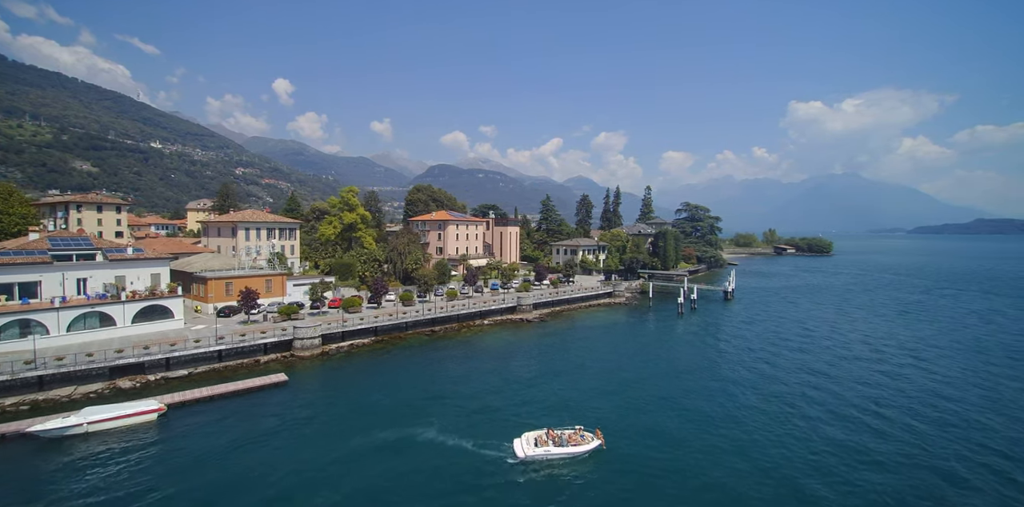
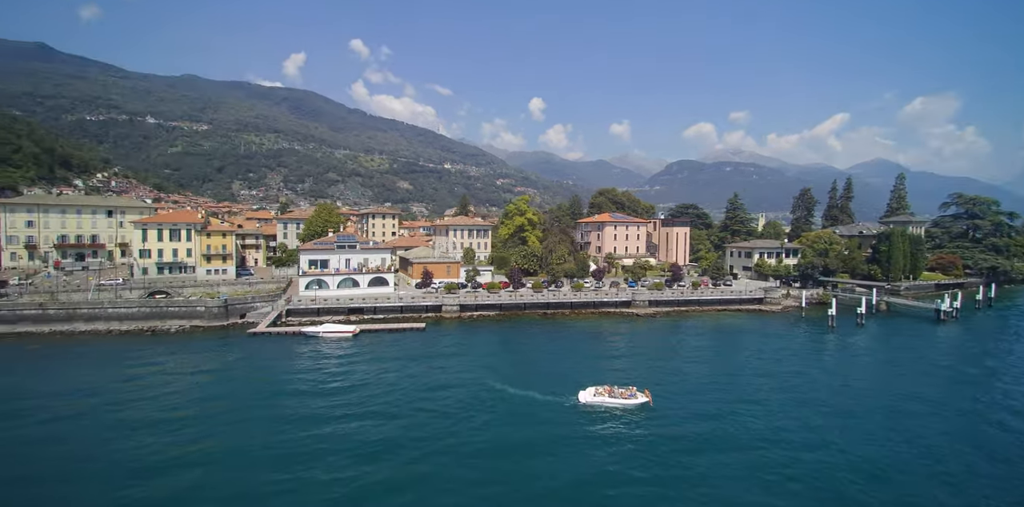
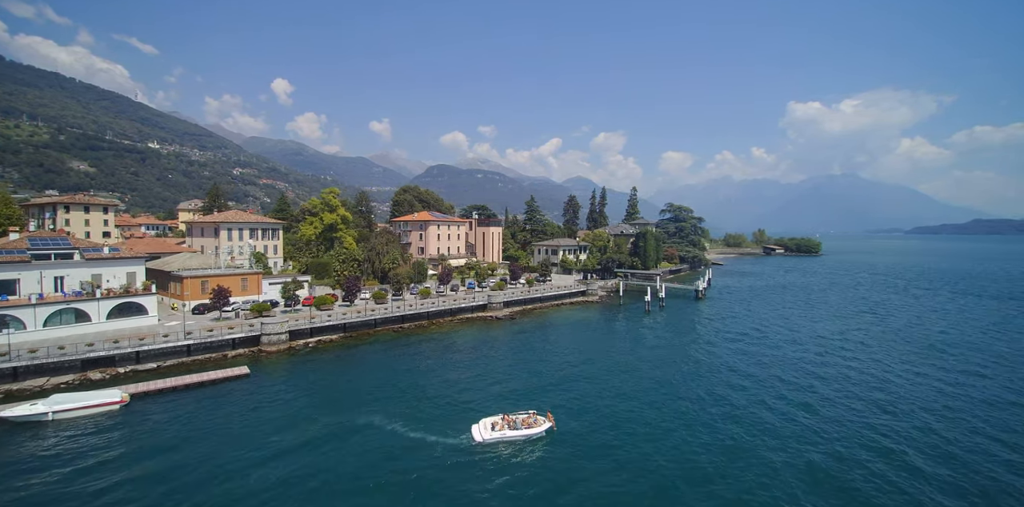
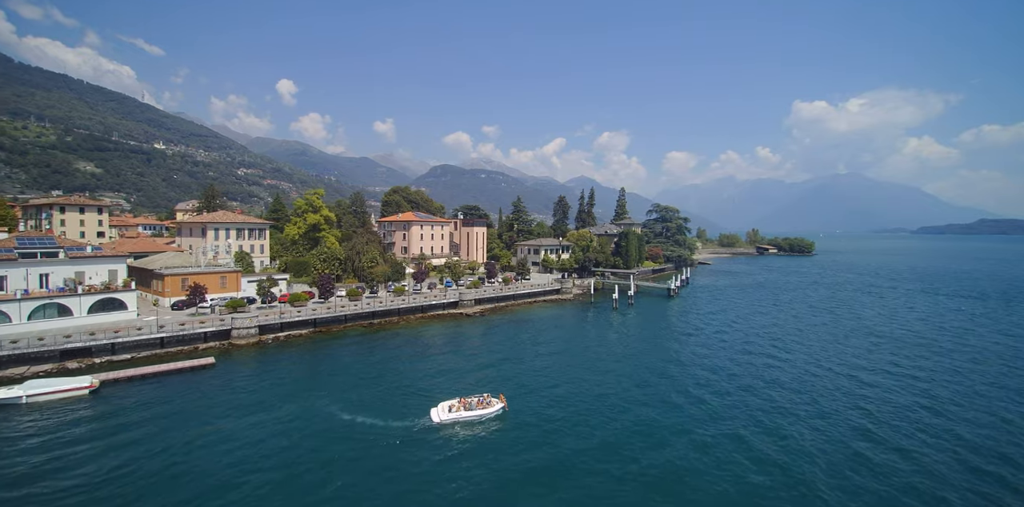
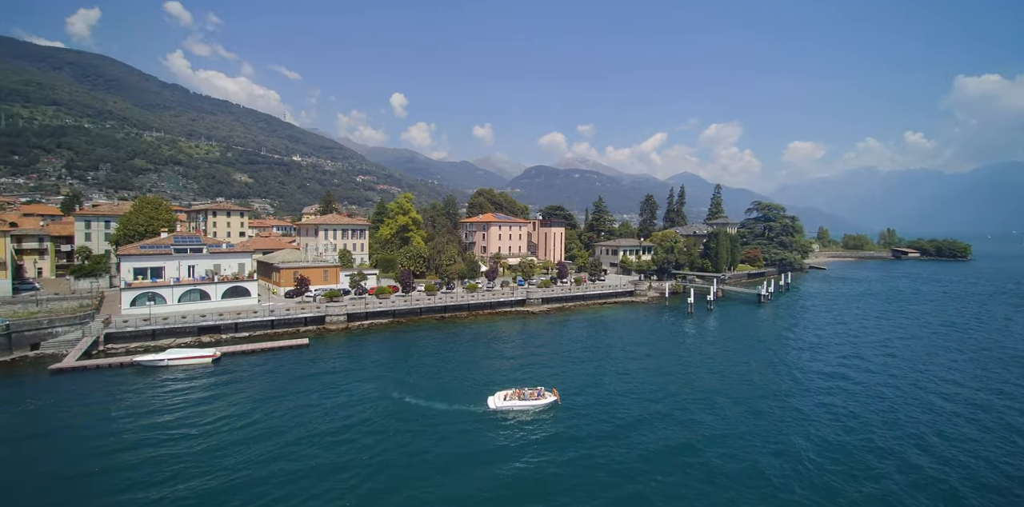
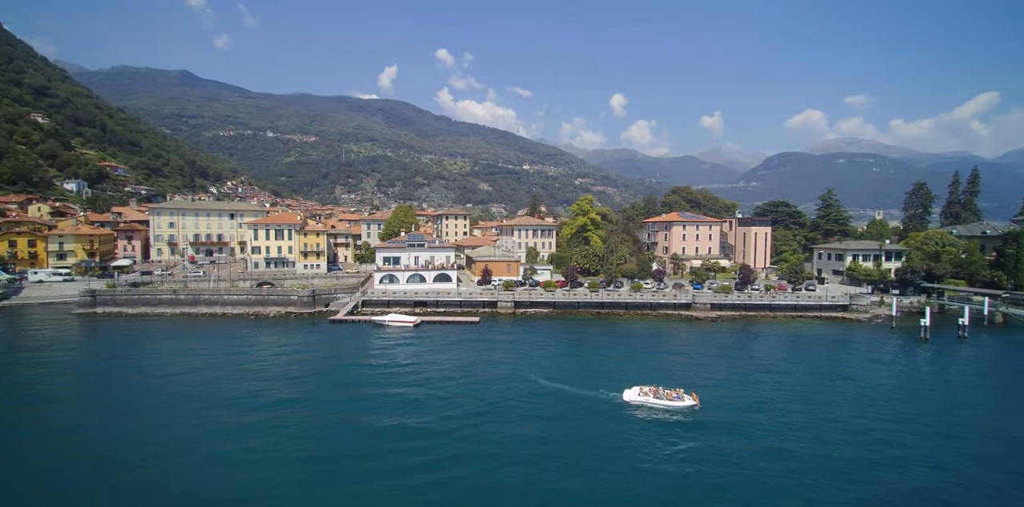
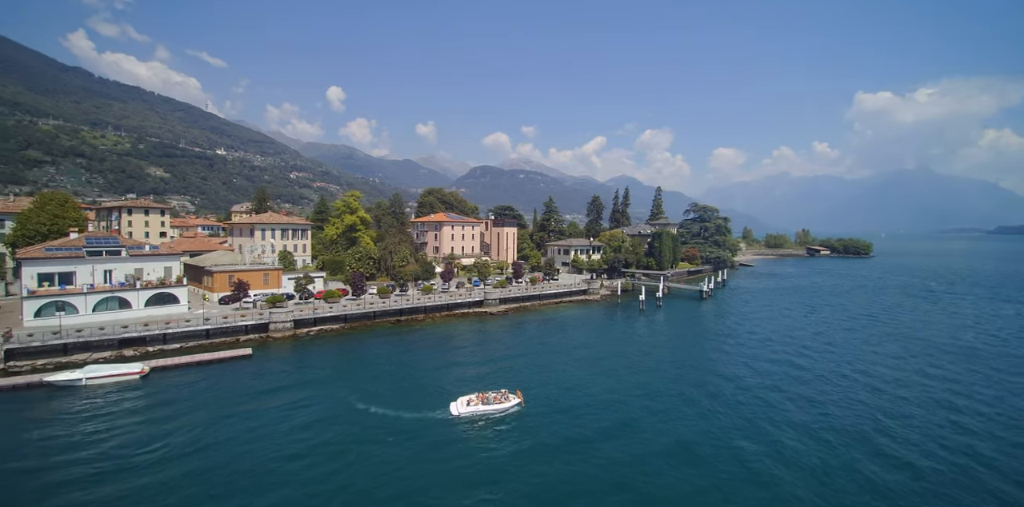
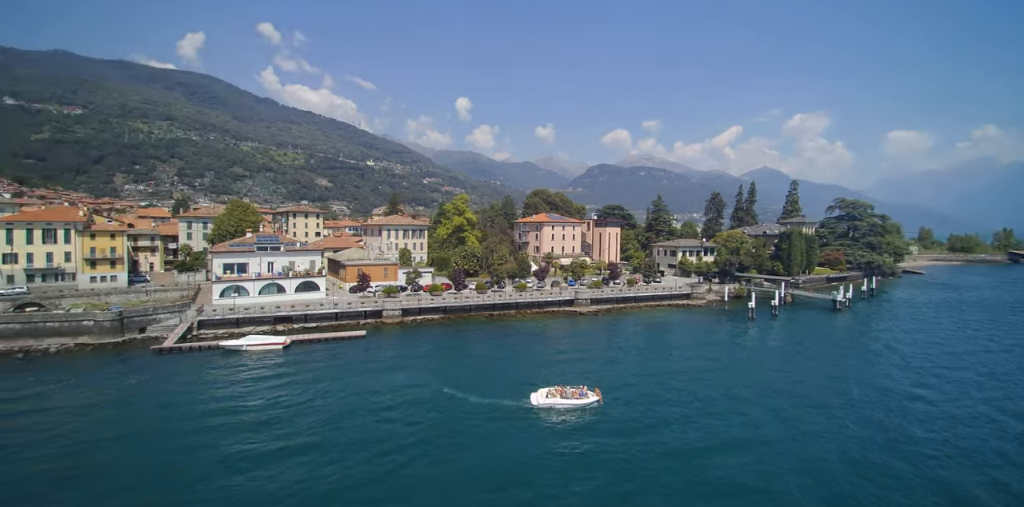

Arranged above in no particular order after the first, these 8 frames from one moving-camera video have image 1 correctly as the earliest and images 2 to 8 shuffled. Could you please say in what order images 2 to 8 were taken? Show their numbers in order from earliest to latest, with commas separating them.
3, 4, 7, 5, 8, 2, 6
